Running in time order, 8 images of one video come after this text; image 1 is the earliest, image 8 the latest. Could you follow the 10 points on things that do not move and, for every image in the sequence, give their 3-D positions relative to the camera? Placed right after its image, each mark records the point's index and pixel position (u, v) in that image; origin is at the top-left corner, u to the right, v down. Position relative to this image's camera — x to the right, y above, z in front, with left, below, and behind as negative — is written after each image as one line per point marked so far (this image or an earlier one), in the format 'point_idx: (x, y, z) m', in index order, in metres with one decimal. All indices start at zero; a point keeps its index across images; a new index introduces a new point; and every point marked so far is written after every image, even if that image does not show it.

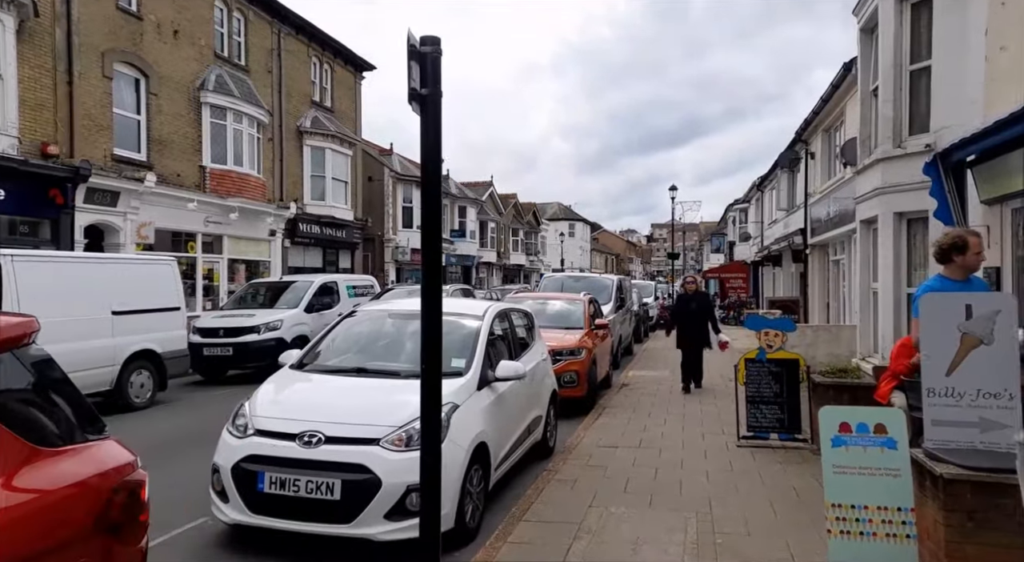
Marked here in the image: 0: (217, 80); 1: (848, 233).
0: (-9.3, +6.3, +18.8) m
1: (+7.1, +1.0, +12.7) m
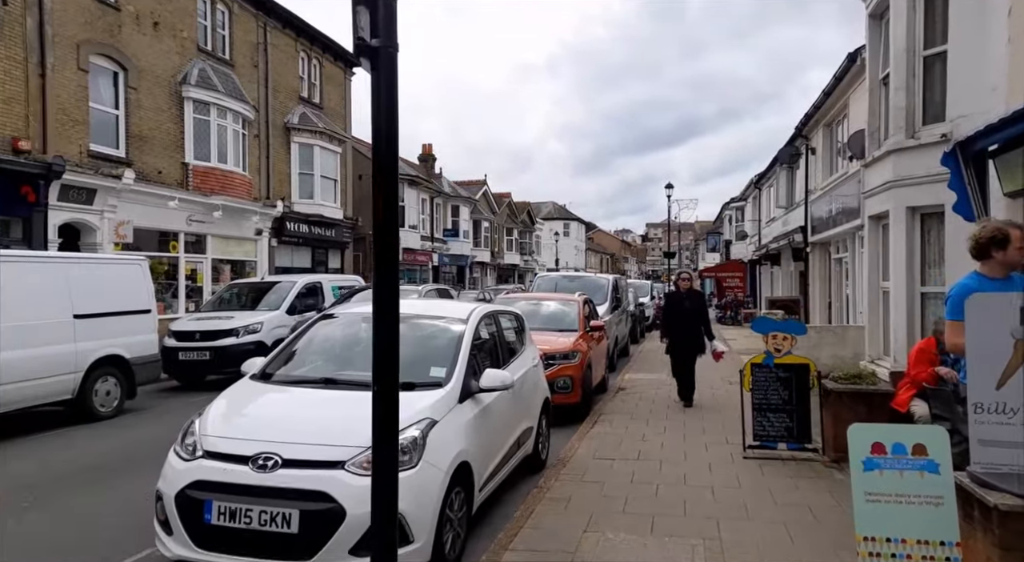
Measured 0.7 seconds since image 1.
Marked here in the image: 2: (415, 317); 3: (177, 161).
0: (-9.5, +6.3, +18.2) m
1: (+7.0, +1.0, +12.2) m
2: (-0.9, -0.3, +5.3) m
3: (-9.9, +3.6, +17.6) m
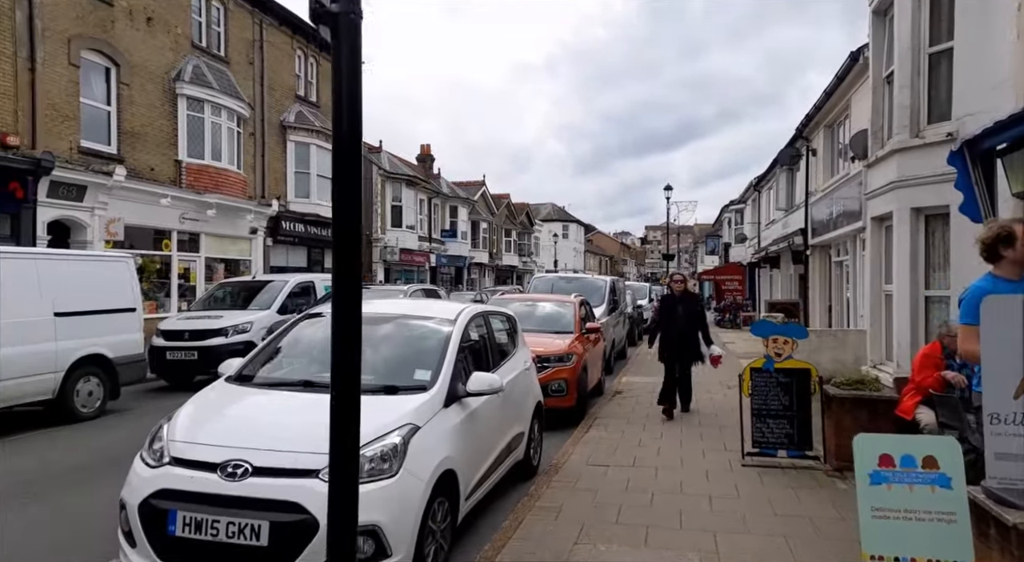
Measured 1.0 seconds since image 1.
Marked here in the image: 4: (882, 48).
0: (-9.6, +6.4, +18.0) m
1: (+6.9, +1.0, +12.0) m
2: (-0.9, -0.3, +5.1) m
3: (-10.0, +3.6, +17.4) m
4: (+5.3, +3.3, +8.5) m
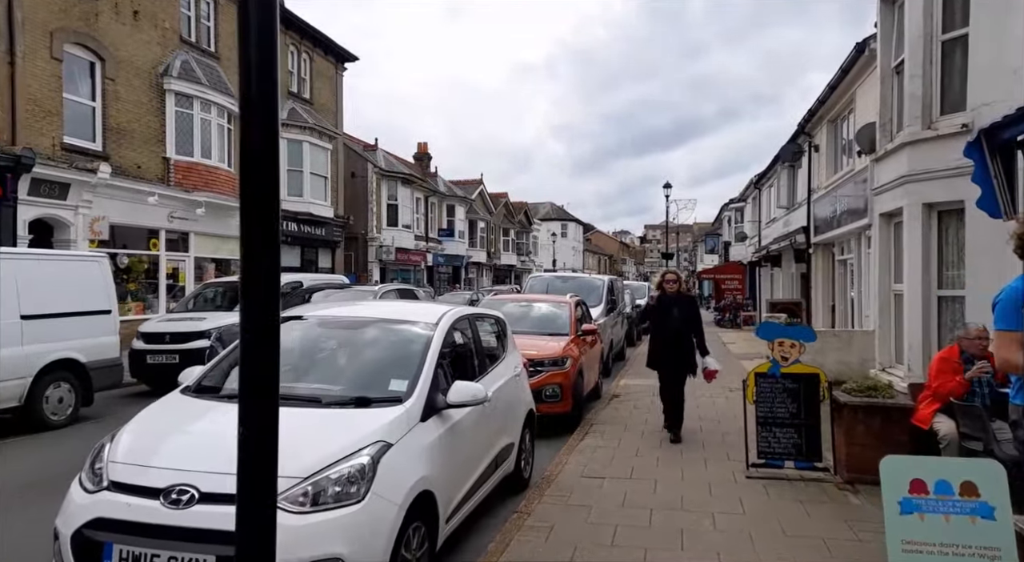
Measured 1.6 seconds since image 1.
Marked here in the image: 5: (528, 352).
0: (-9.7, +6.3, +17.6) m
1: (+6.8, +1.0, +11.7) m
2: (-1.0, -0.3, +4.7) m
3: (-10.1, +3.6, +17.0) m
4: (+5.2, +3.3, +8.1) m
5: (+0.2, -0.9, +7.8) m
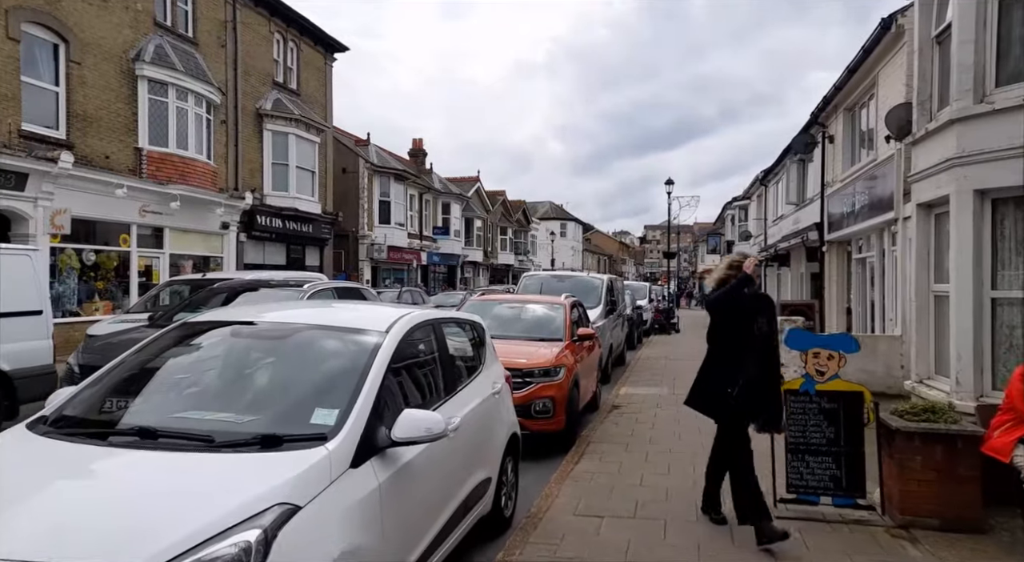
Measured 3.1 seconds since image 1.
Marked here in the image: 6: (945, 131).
0: (-9.9, +6.4, +16.6) m
1: (+6.6, +1.0, +10.7) m
2: (-1.2, -0.3, +3.7) m
3: (-10.3, +3.6, +16.0) m
4: (+5.0, +3.3, +7.1) m
5: (0.0, -0.9, +6.8) m
6: (+4.6, +1.6, +6.3) m
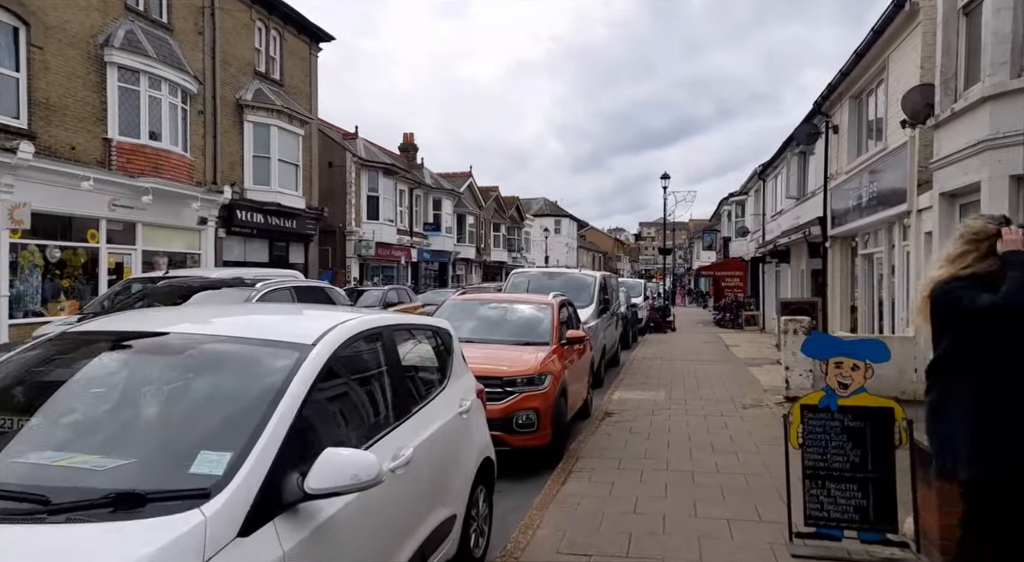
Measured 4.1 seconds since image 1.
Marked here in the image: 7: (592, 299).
0: (-10.2, +6.5, +15.8) m
1: (+6.4, +1.0, +10.0) m
2: (-1.4, -0.3, +3.0) m
3: (-10.6, +3.7, +15.2) m
4: (+4.8, +3.4, +6.5) m
5: (-0.2, -0.9, +6.1) m
6: (+4.4, +1.6, +5.7) m
7: (+1.7, -0.4, +12.3) m
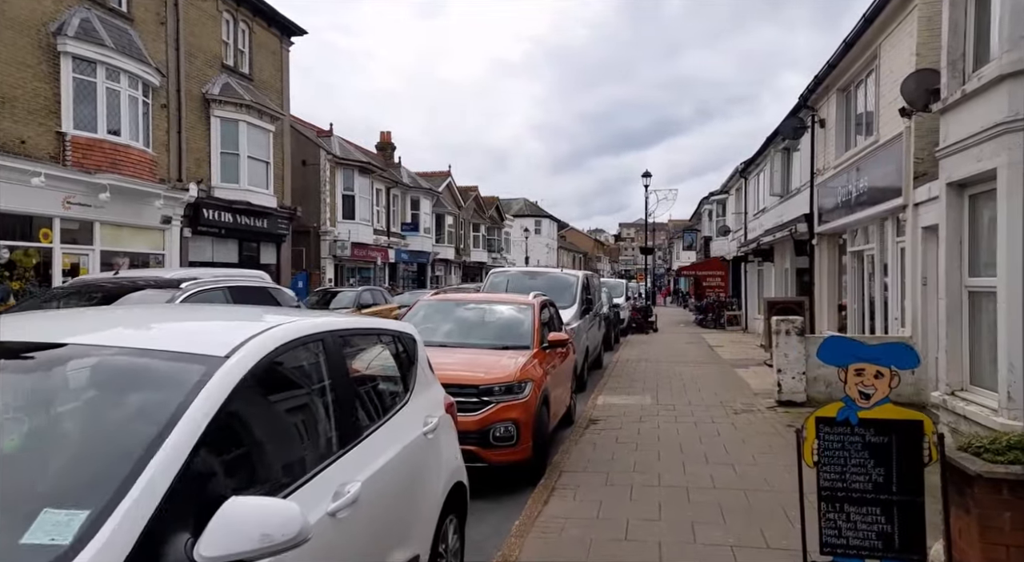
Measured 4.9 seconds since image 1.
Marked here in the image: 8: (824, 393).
0: (-10.7, +6.4, +14.9) m
1: (+6.0, +1.1, +9.7) m
2: (-1.5, -0.3, +2.4) m
3: (-11.1, +3.6, +14.3) m
4: (+4.6, +3.4, +6.0) m
5: (-0.4, -0.9, +5.5) m
6: (+4.2, +1.7, +5.2) m
7: (+1.2, -0.4, +11.8) m
8: (+4.6, -1.6, +8.7) m
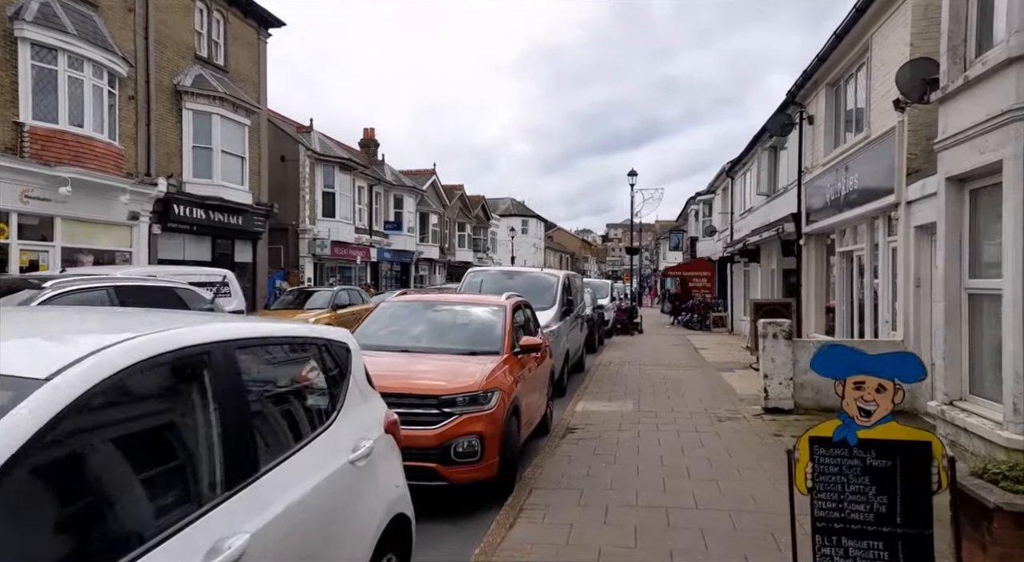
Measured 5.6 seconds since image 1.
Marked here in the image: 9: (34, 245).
0: (-11.2, +6.4, +14.2) m
1: (+5.6, +1.1, +9.3) m
2: (-1.7, -0.3, +1.9) m
3: (-11.6, +3.7, +13.6) m
4: (+4.3, +3.4, +5.7) m
5: (-0.7, -0.9, +5.0) m
6: (+3.9, +1.6, +4.8) m
7: (+0.8, -0.4, +11.4) m
8: (+4.2, -1.7, +8.3) m
9: (-11.7, +0.8, +14.5) m
